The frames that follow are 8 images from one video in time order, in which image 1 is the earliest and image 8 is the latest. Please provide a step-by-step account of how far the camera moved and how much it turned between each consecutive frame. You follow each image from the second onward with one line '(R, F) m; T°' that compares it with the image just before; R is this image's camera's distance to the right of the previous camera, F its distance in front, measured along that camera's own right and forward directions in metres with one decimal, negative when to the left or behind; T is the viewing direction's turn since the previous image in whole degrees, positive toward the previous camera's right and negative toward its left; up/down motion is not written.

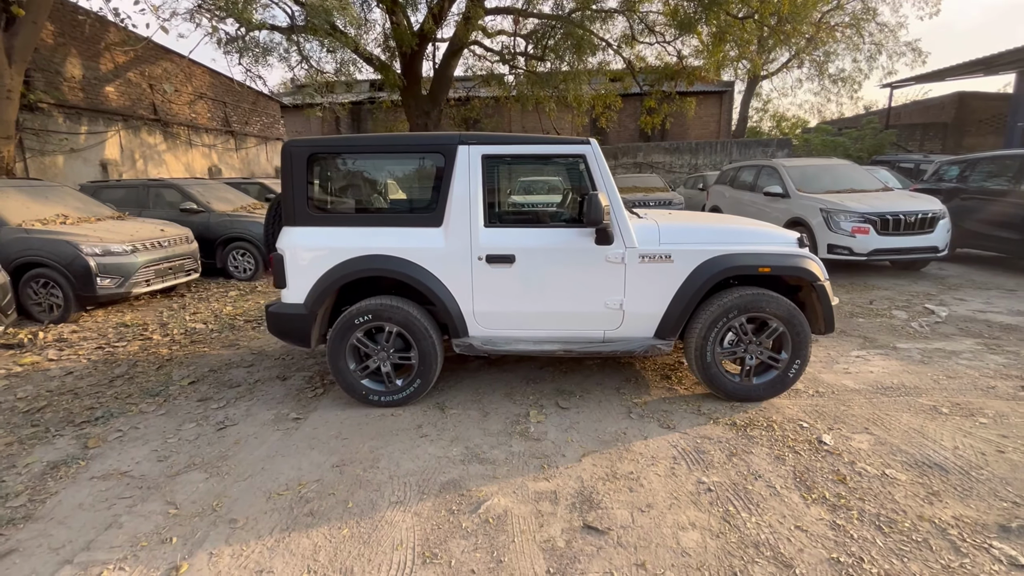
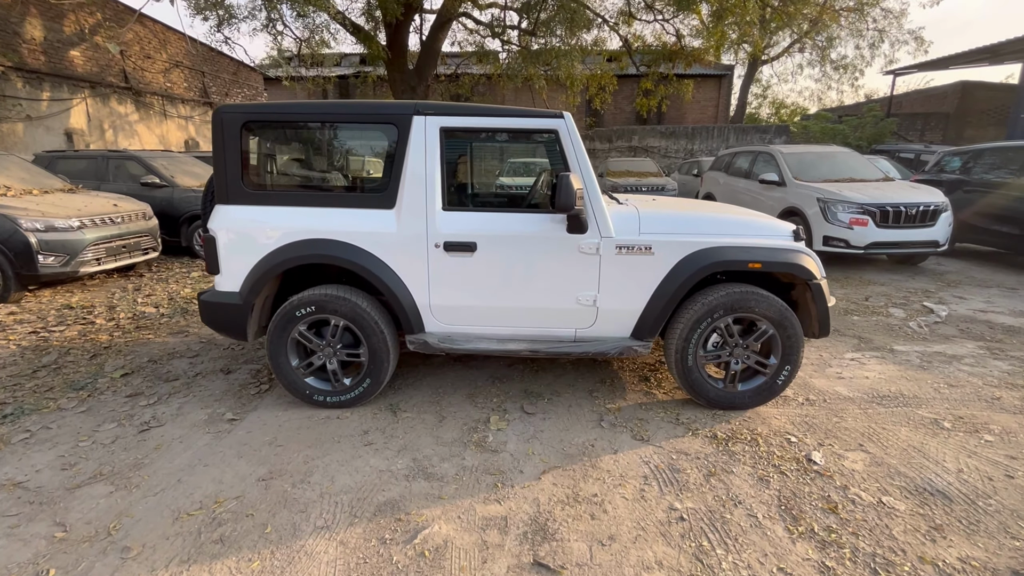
(+0.2, +0.4) m; +1°
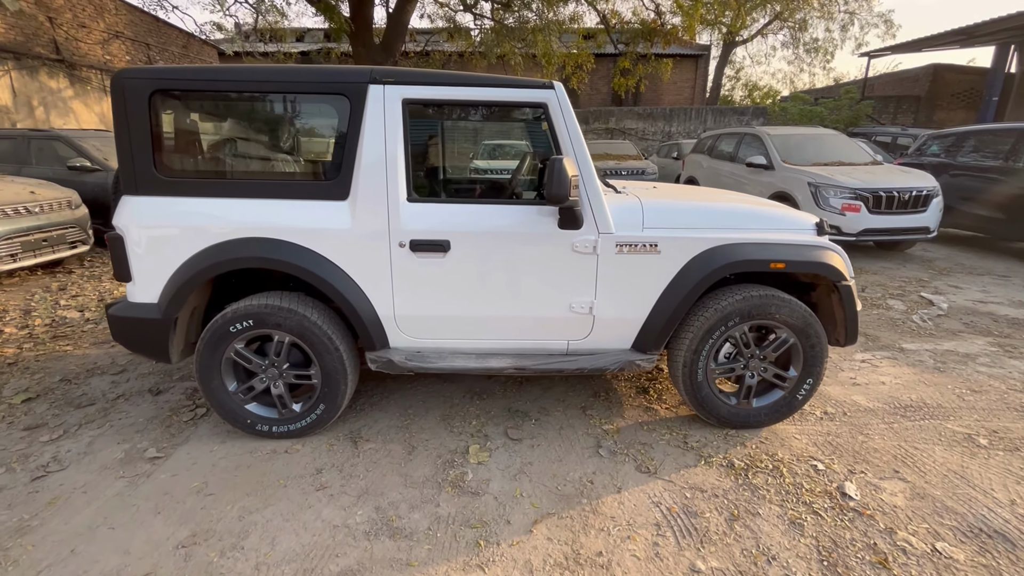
(0.0, +0.5) m; +3°
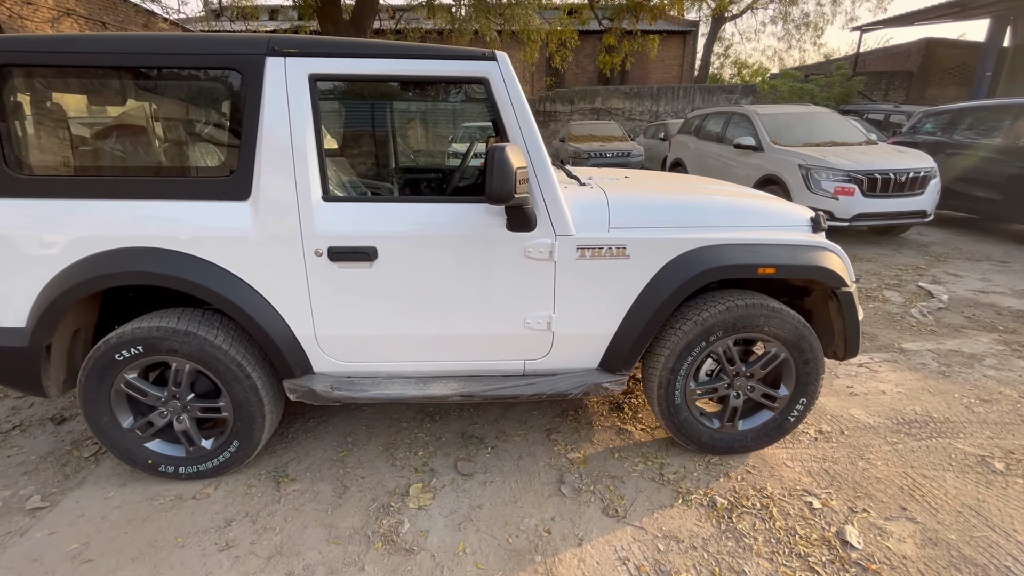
(+0.2, +0.4) m; +1°
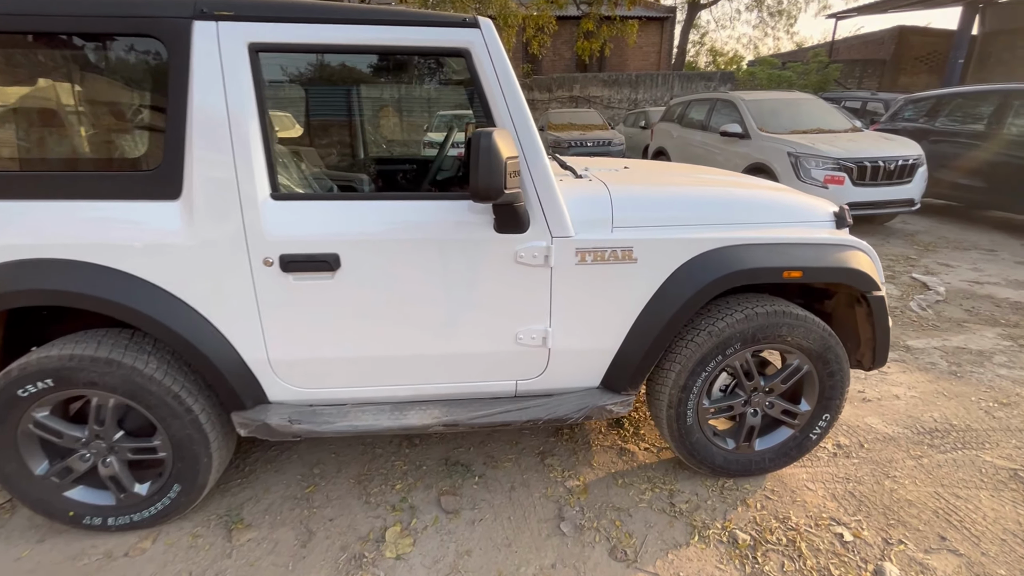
(0.0, +0.3) m; +3°
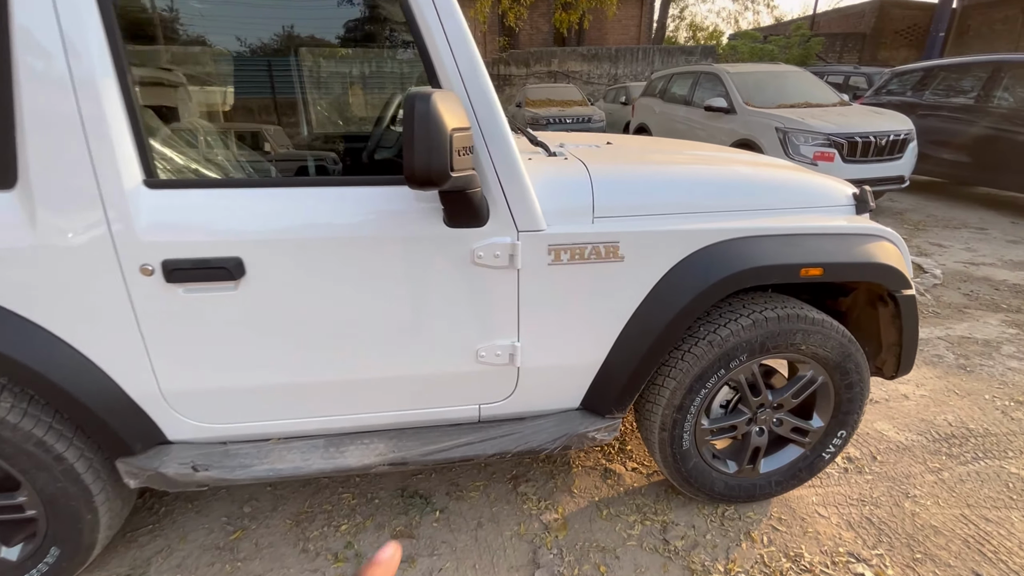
(+0.1, +0.4) m; +2°
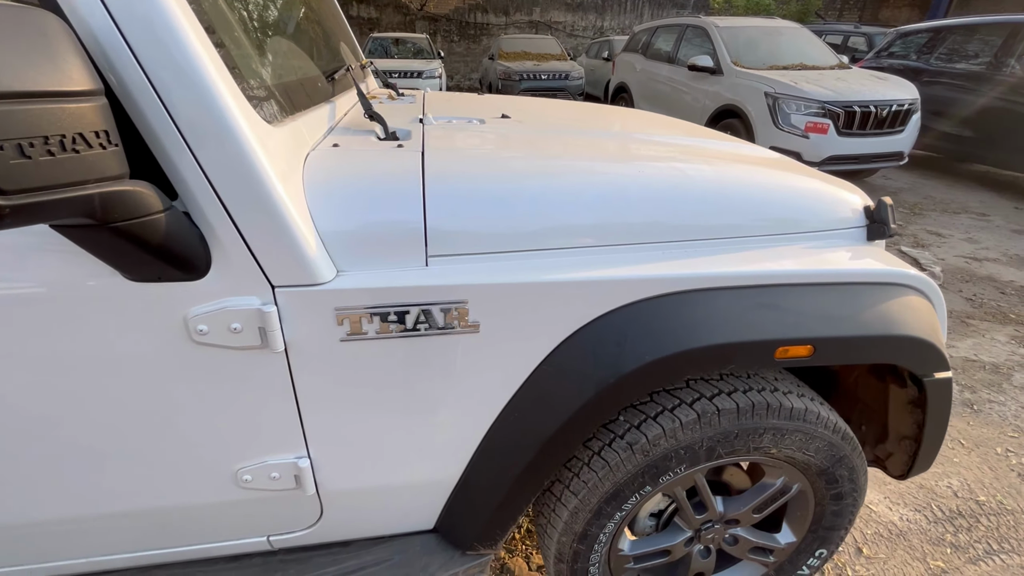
(+0.4, +0.6) m; +2°
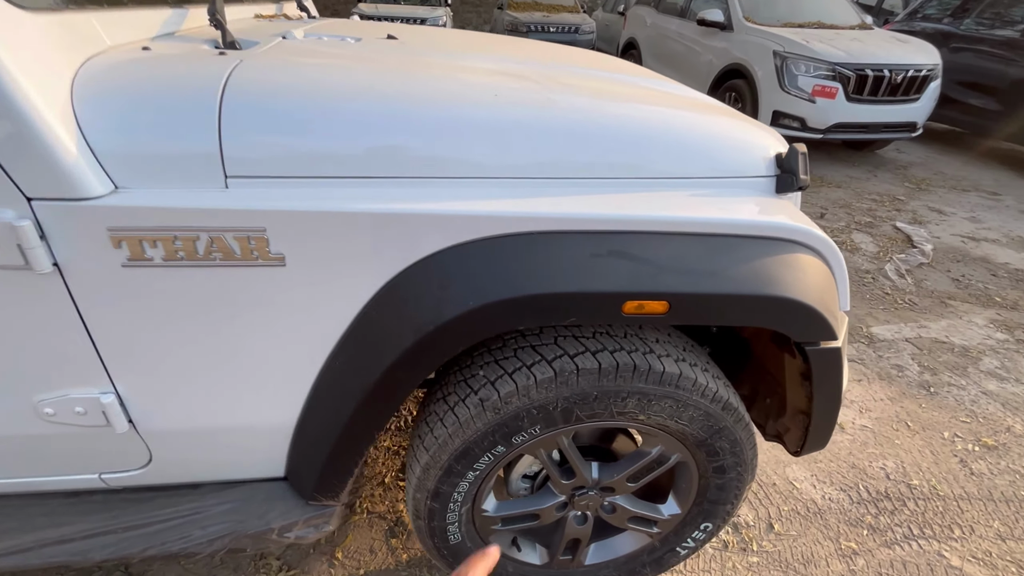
(+0.3, +0.1) m; -1°
